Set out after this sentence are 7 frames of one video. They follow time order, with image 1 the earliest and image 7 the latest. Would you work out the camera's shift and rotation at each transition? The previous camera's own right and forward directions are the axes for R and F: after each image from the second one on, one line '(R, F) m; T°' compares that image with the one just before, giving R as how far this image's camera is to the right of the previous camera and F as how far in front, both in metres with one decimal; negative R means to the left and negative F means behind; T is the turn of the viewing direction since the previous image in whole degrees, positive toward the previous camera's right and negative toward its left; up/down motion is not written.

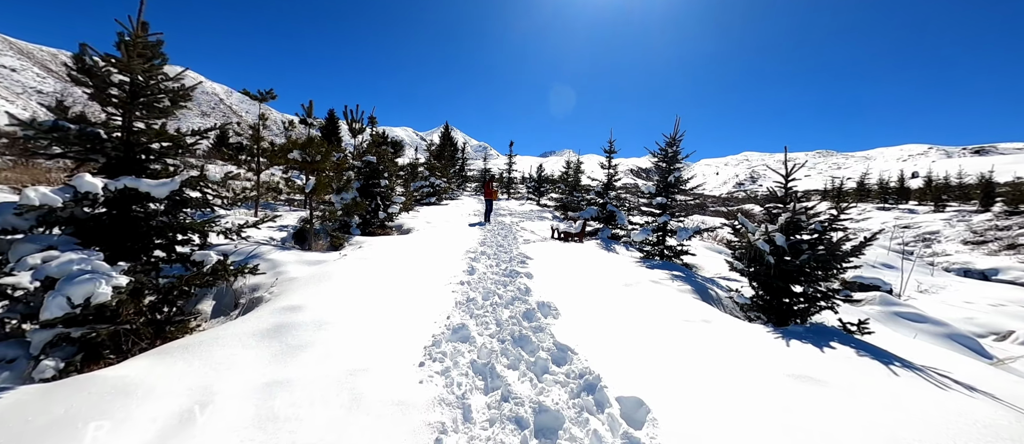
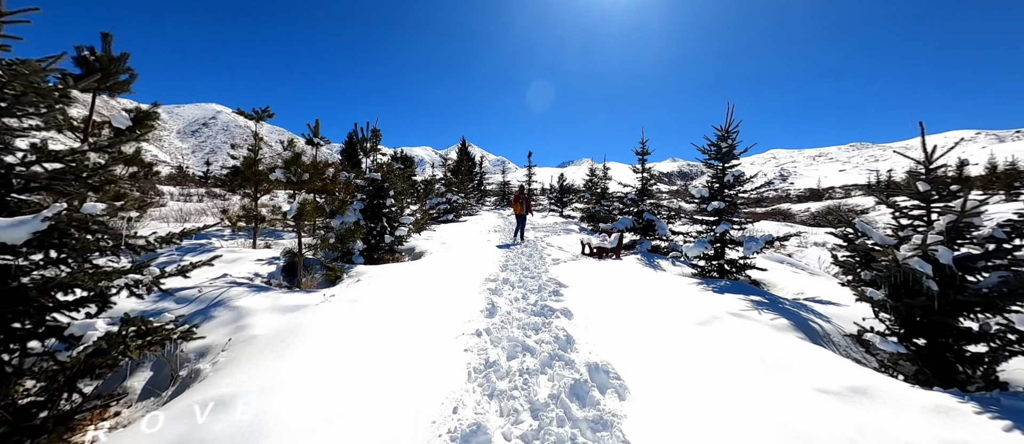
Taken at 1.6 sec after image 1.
(-0.1, +1.5) m; -4°
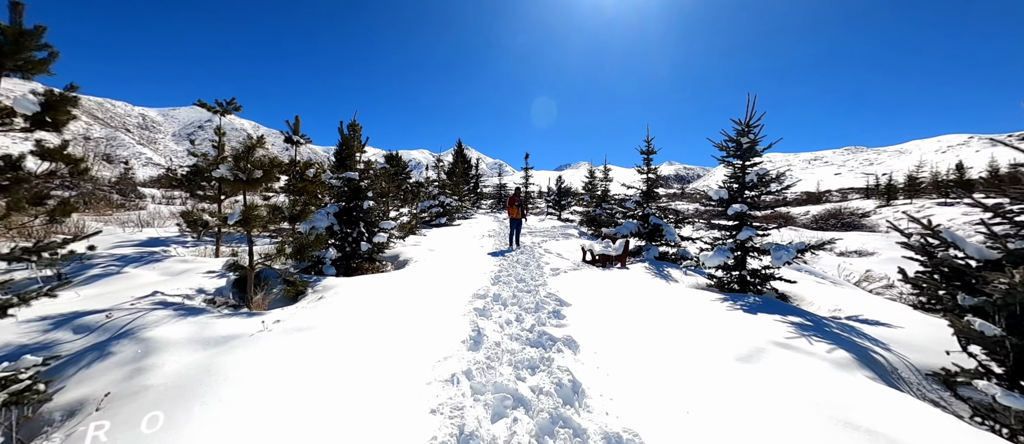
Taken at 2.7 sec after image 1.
(+0.1, +1.0) m; 0°
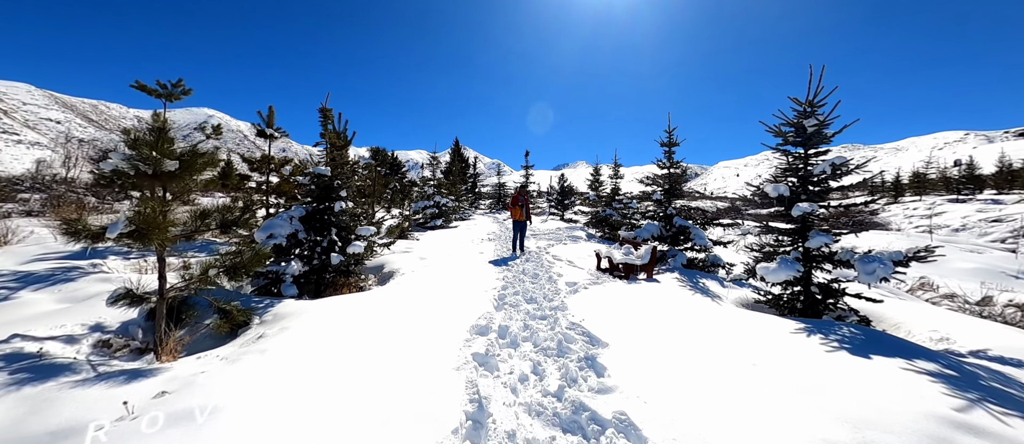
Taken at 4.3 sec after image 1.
(-0.2, +1.5) m; 0°
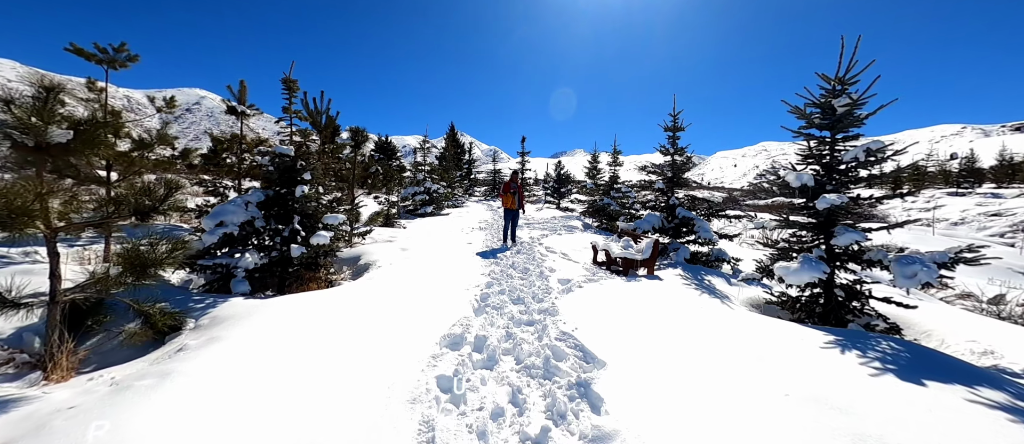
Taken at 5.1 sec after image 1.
(+0.2, +0.8) m; +1°
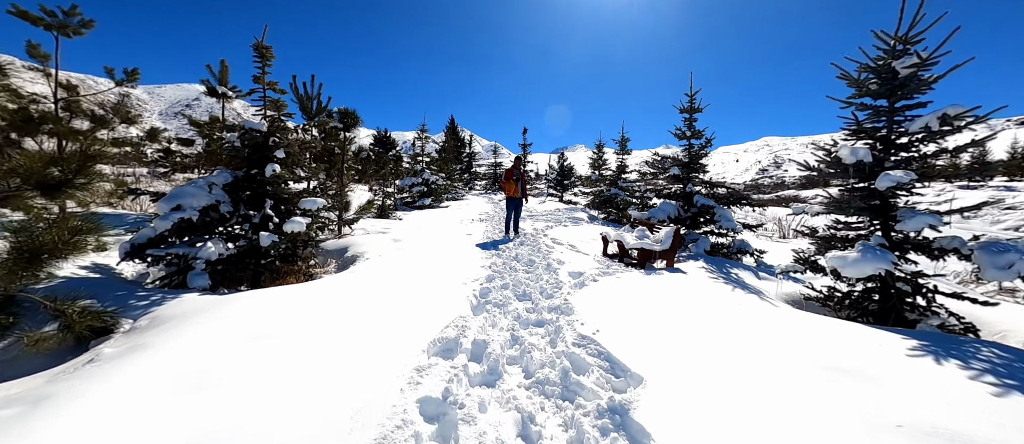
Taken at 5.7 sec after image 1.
(-0.1, +0.8) m; 0°
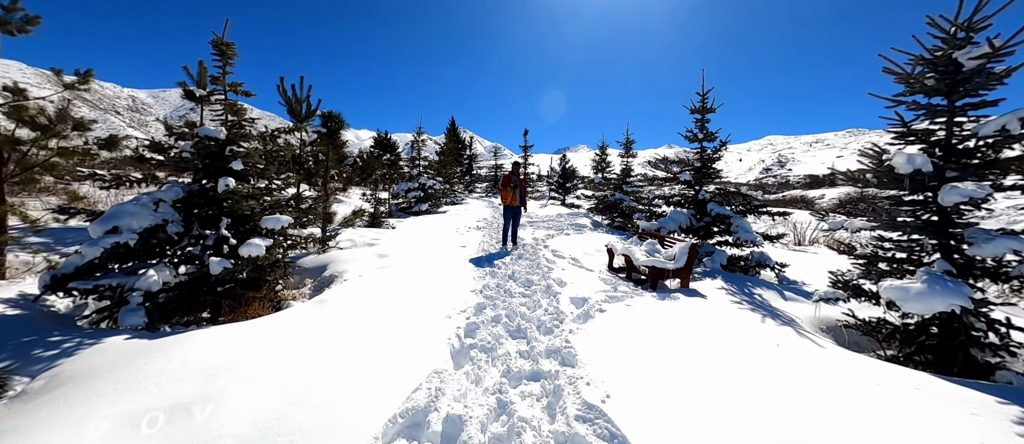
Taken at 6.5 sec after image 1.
(+0.1, +0.7) m; 0°
